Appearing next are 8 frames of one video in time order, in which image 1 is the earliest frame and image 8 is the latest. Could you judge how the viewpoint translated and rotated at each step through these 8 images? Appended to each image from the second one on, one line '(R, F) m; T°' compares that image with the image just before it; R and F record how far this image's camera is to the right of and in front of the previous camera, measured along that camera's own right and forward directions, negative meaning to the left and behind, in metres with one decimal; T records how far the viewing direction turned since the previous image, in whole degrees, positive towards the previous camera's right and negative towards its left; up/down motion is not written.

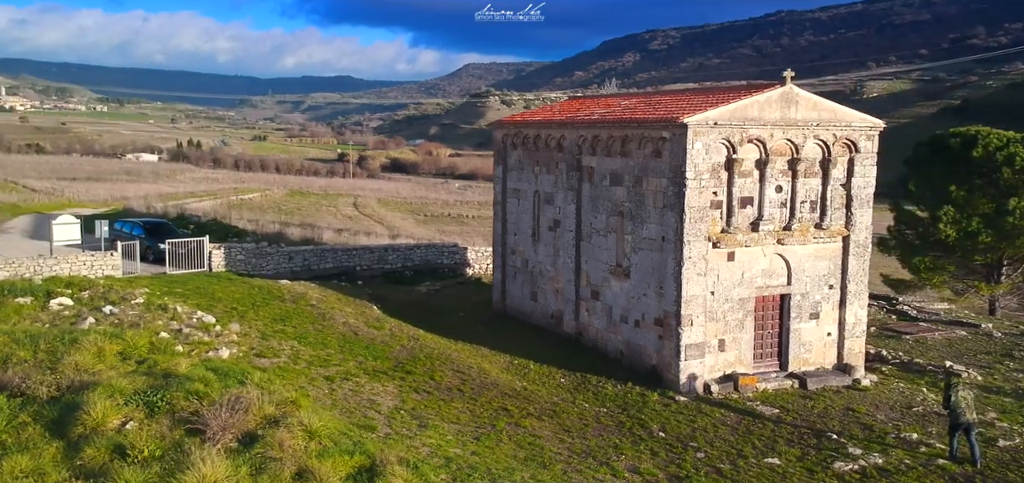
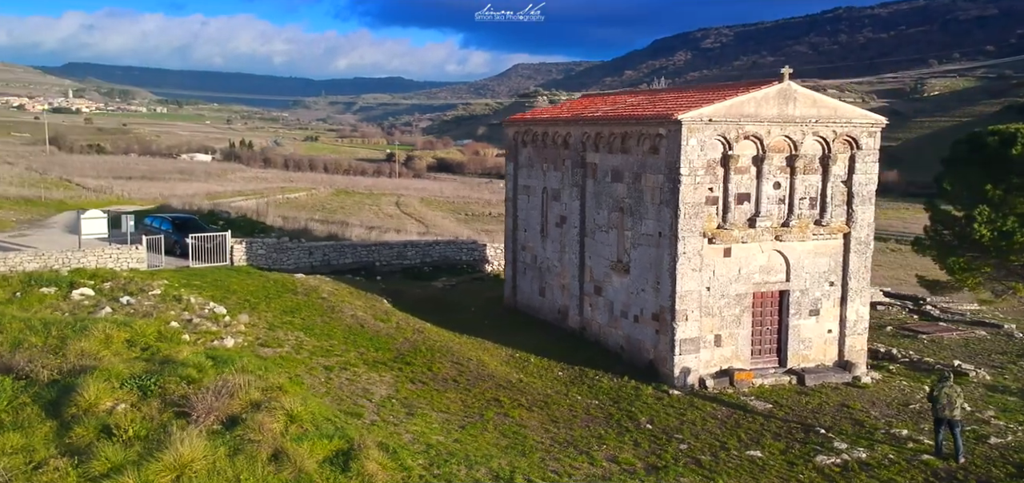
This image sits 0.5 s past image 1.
(+1.0, -0.3) m; -3°
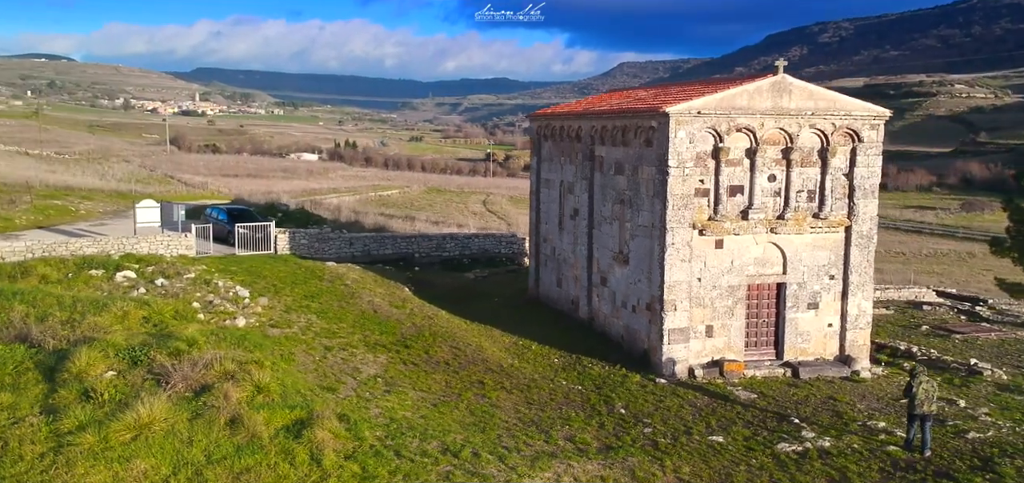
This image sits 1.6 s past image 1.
(+2.1, -0.5) m; -6°
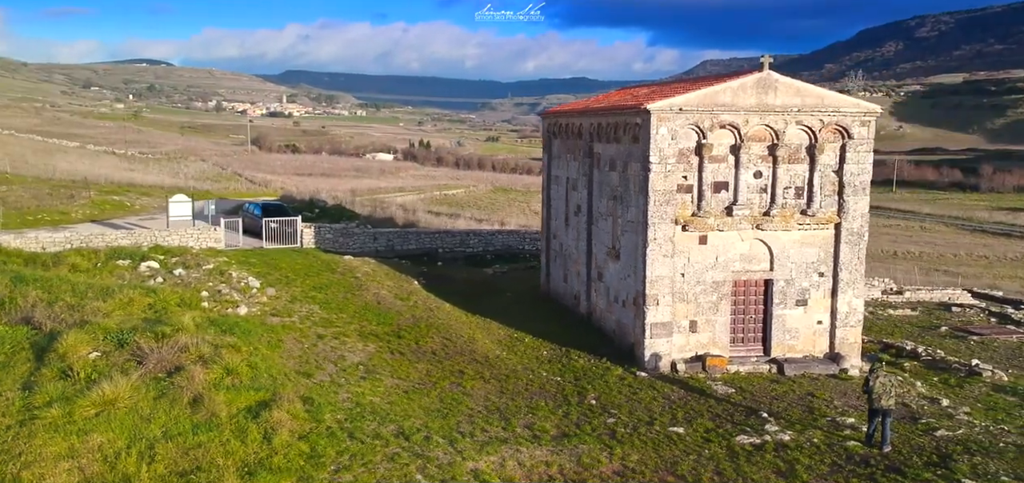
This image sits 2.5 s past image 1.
(+1.8, -0.4) m; -4°
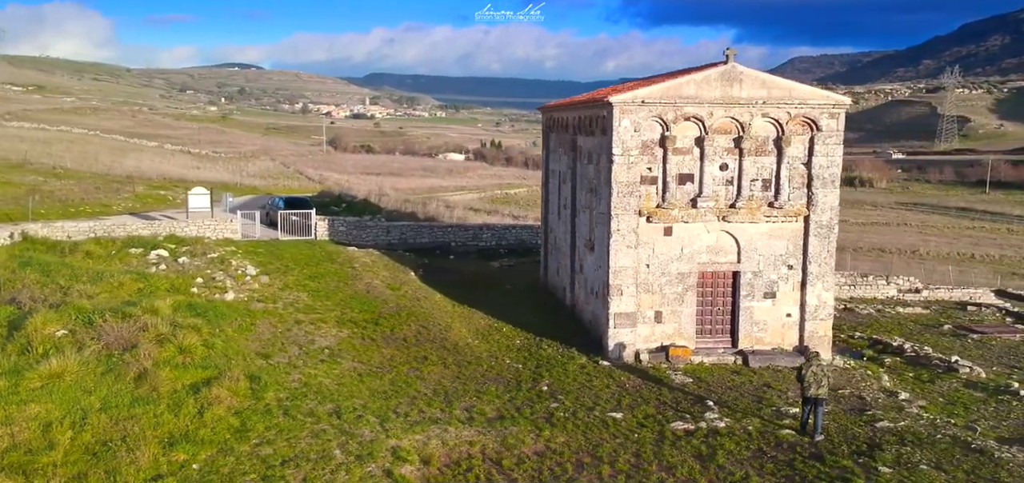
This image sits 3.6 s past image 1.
(+2.2, -0.4) m; -4°
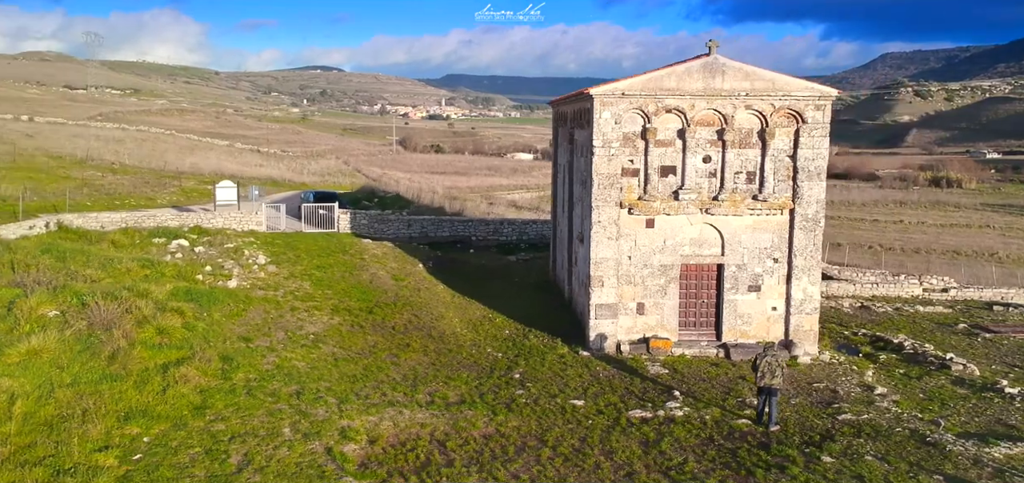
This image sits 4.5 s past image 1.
(+1.8, -0.3) m; -4°
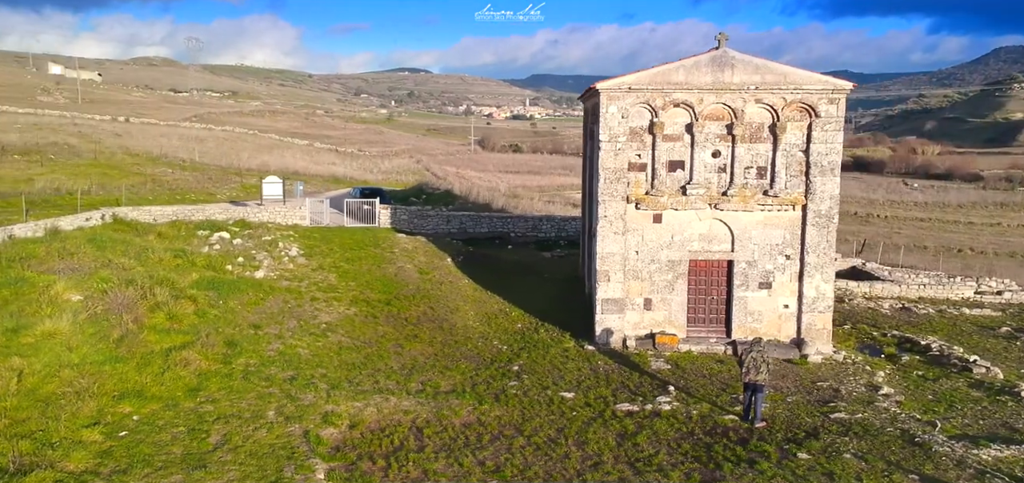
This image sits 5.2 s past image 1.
(+1.5, -0.1) m; -5°
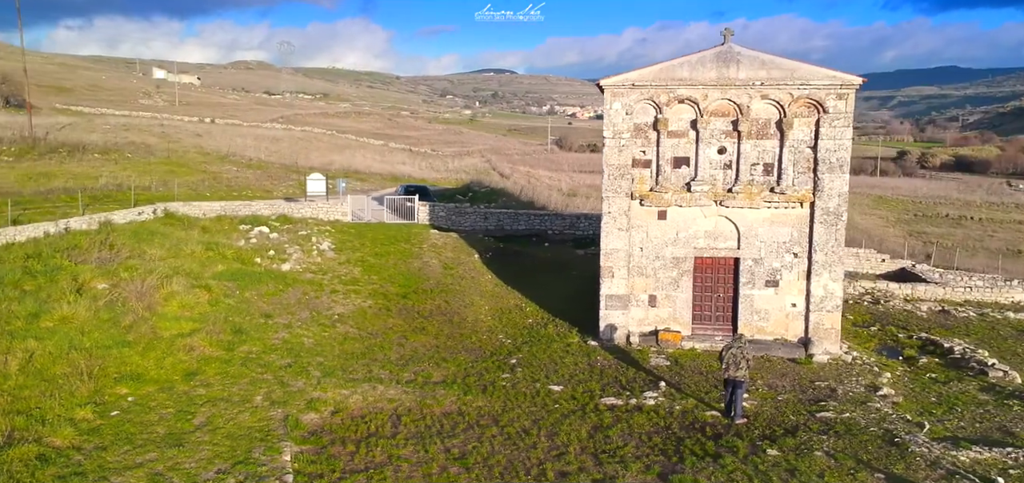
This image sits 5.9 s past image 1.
(+1.6, -0.2) m; -5°
